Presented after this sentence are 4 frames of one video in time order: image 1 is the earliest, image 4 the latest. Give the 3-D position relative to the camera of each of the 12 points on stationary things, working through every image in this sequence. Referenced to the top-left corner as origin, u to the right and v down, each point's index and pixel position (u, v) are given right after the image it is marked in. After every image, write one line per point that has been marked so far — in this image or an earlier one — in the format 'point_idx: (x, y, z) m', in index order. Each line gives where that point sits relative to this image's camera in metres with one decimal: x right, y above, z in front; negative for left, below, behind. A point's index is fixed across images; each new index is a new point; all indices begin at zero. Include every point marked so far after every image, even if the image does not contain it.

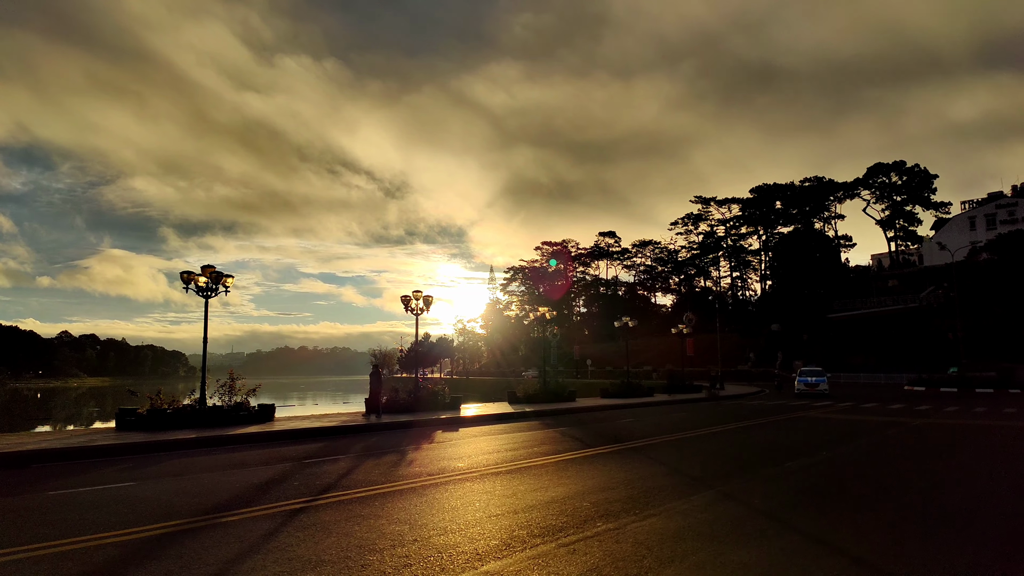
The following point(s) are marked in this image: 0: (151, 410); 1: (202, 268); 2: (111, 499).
0: (-8.6, -2.9, +15.8) m
1: (-7.7, +0.6, +16.4) m
2: (-5.1, -2.7, +8.2) m
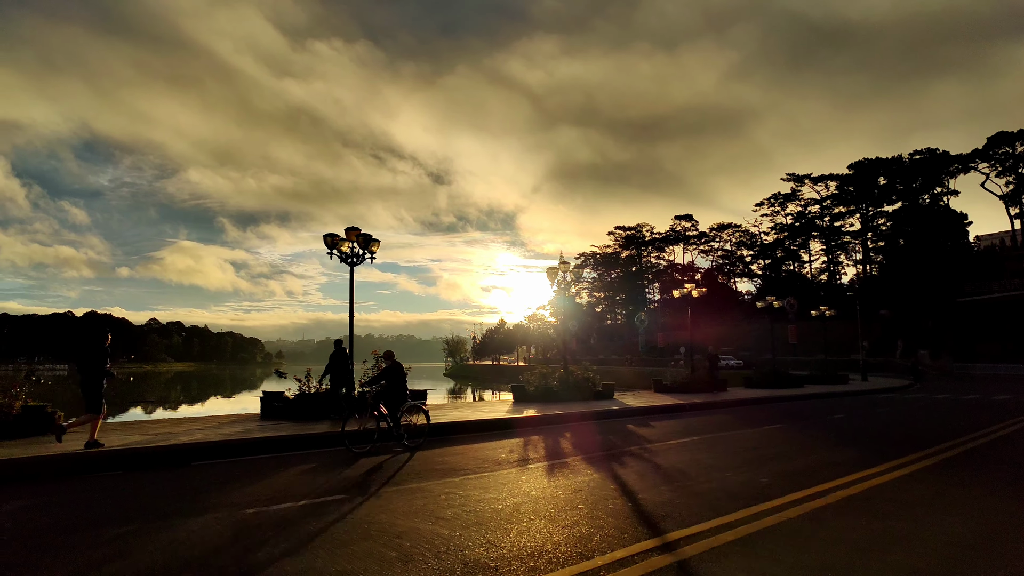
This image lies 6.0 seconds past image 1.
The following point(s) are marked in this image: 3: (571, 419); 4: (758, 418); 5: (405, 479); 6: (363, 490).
0: (-4.5, -2.3, +13.8) m
1: (-3.6, +1.2, +14.2) m
2: (-1.4, -2.2, +6.0) m
3: (+1.4, -3.1, +15.6) m
4: (+5.4, -2.8, +14.3) m
5: (-1.4, -2.4, +8.5) m
6: (-1.8, -2.4, +7.9) m
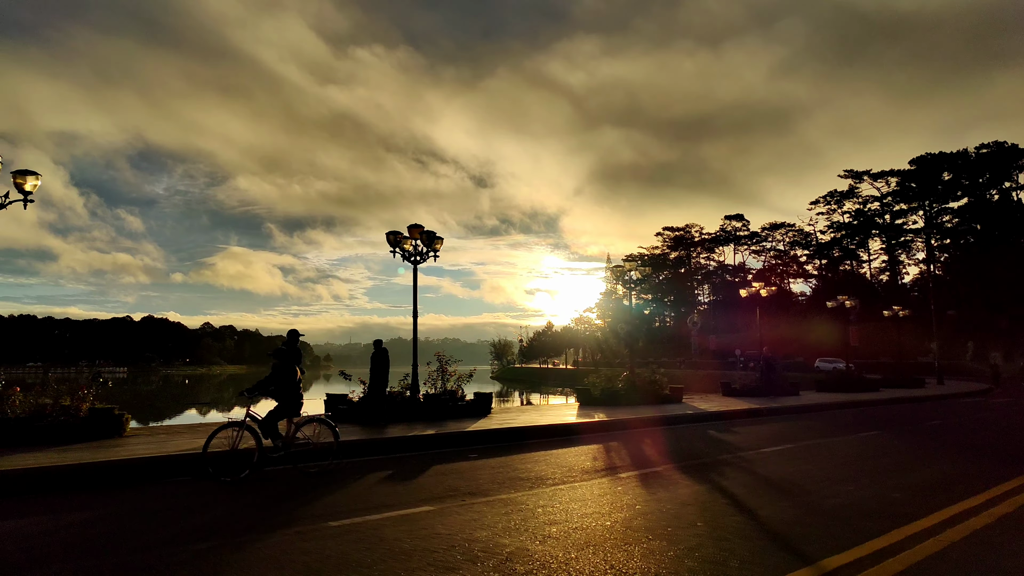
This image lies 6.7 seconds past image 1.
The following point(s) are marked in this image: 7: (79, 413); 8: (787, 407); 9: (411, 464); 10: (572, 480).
0: (-3.1, -2.3, +13.5) m
1: (-2.1, +1.2, +13.9) m
2: (-0.5, -2.1, +5.5) m
3: (+3.0, -3.1, +14.9) m
4: (+6.8, -2.8, +13.4) m
5: (-0.3, -2.4, +8.0) m
6: (-0.7, -2.4, +7.5) m
7: (-8.4, -2.4, +12.5) m
8: (+7.0, -3.1, +16.8) m
9: (-1.4, -2.6, +9.5) m
10: (+0.7, -2.4, +8.2) m
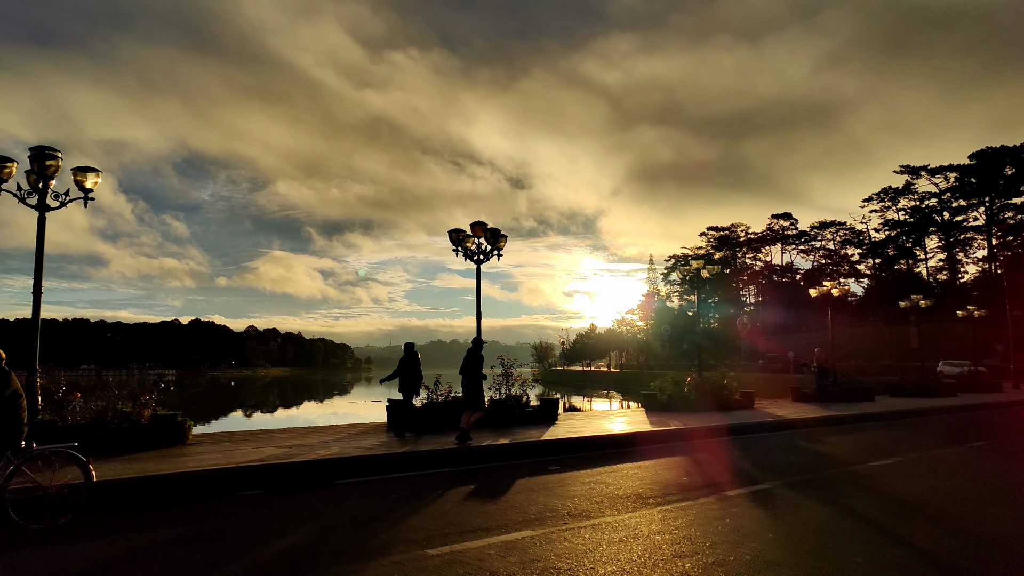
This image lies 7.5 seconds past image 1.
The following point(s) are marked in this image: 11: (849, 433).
0: (-1.7, -2.4, +13.0) m
1: (-0.7, +1.1, +13.4) m
2: (+0.5, -2.1, +5.0) m
3: (+4.4, -3.1, +14.2) m
4: (+8.2, -2.8, +12.5) m
5: (+0.9, -2.4, +7.5) m
6: (+0.4, -2.4, +6.9) m
7: (-7.0, -2.5, +12.4) m
8: (+8.6, -3.1, +15.9) m
9: (-0.2, -2.6, +9.0) m
10: (+1.9, -2.4, +7.6) m
11: (+6.7, -2.9, +12.9) m
